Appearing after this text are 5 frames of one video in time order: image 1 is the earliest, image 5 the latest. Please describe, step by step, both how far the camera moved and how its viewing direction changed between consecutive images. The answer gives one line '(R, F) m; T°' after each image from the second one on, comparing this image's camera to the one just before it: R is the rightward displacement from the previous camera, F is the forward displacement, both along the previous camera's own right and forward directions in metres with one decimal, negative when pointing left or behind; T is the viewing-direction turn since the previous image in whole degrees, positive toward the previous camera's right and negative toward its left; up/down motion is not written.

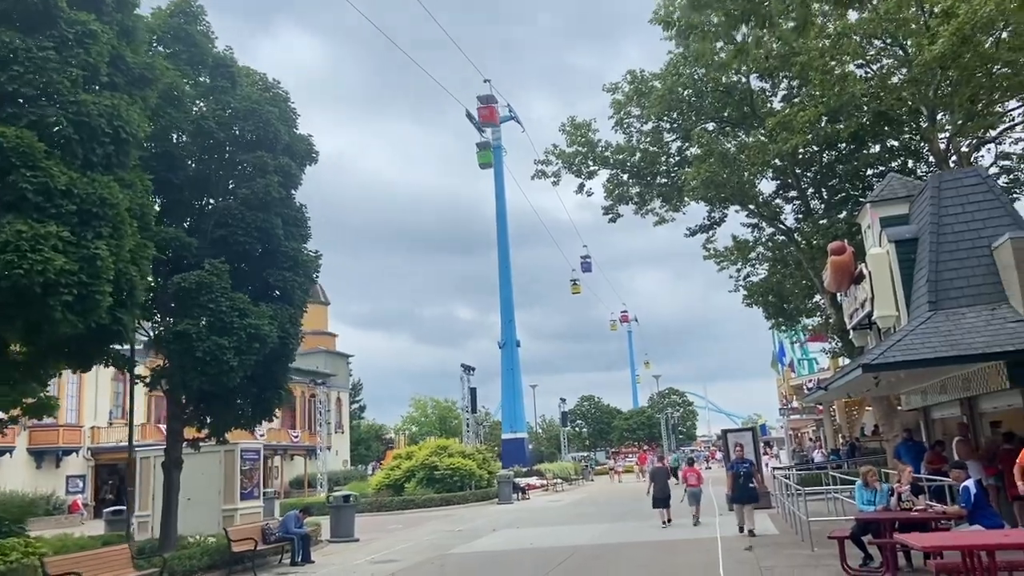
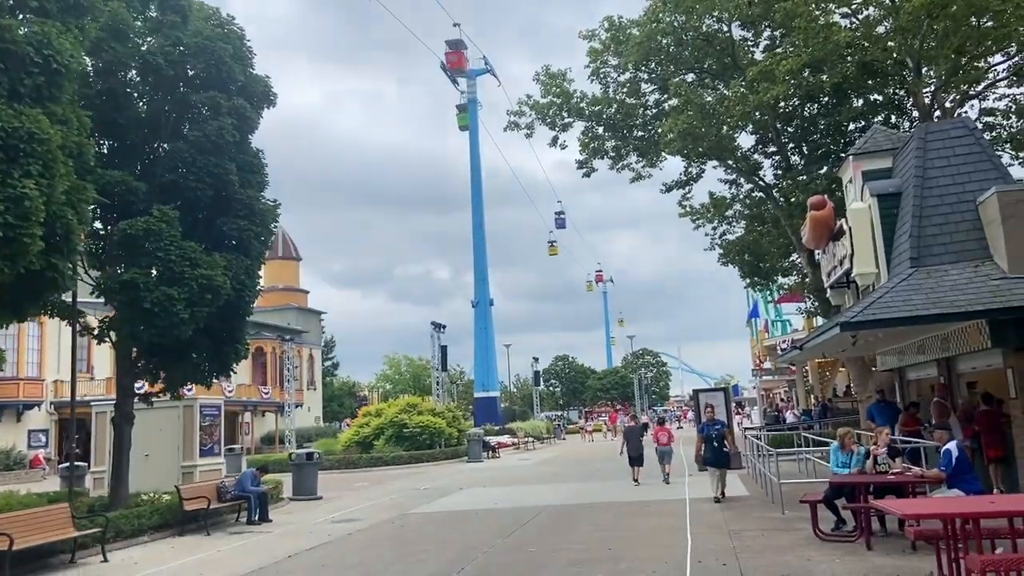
(+0.2, +0.6) m; +2°
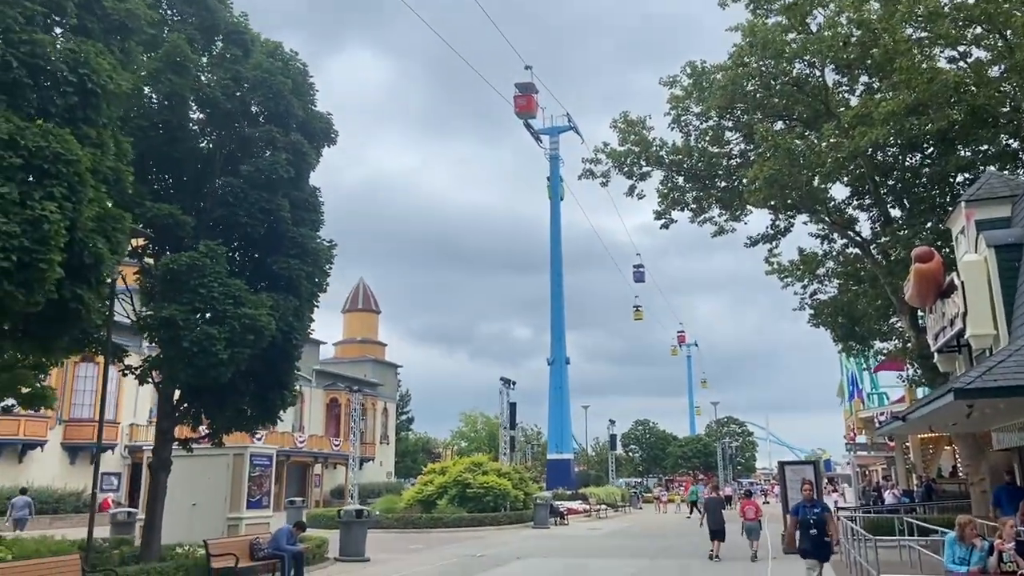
(+0.4, +1.2) m; -6°
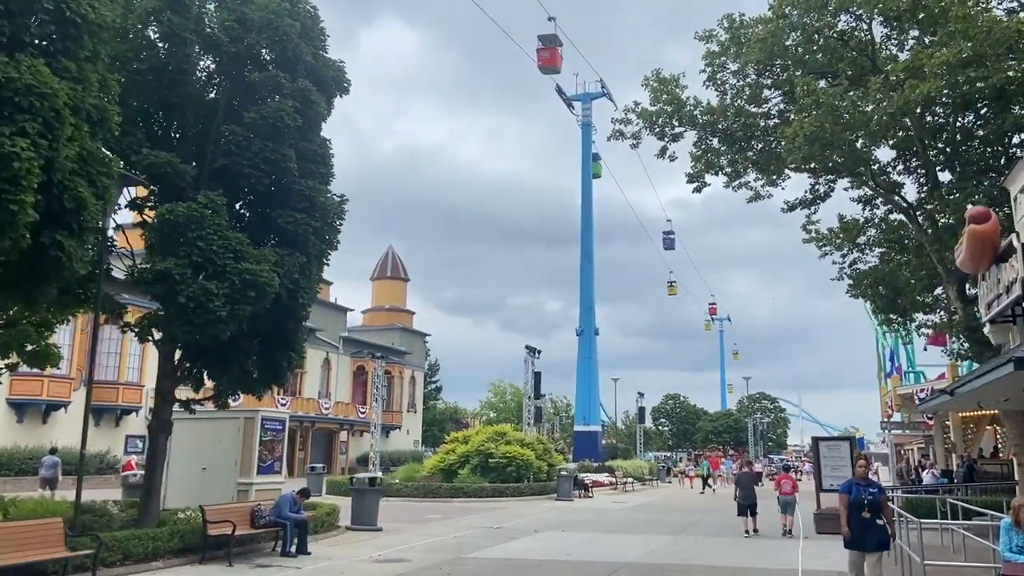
(+0.3, +0.9) m; -2°
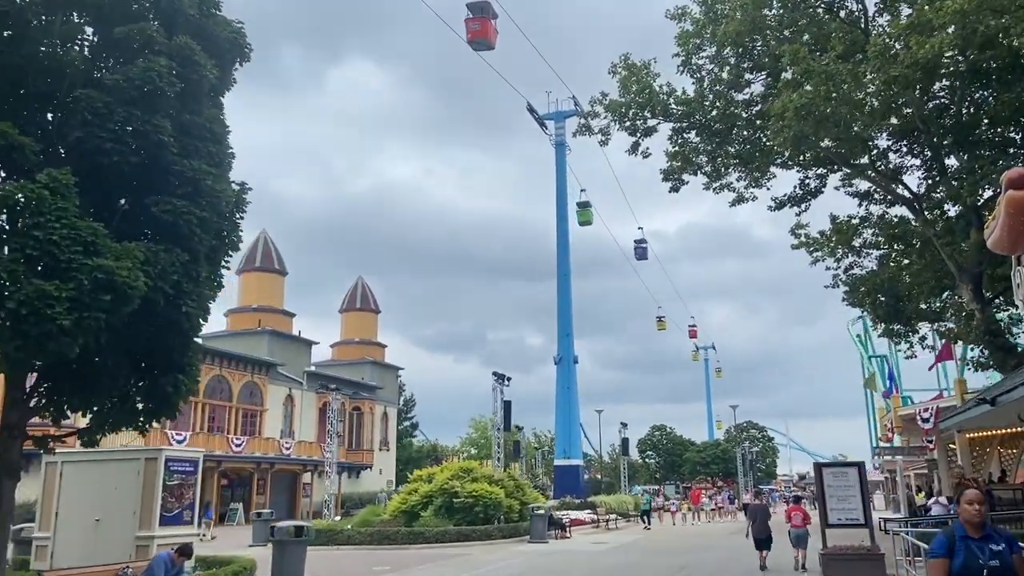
(+0.7, +2.5) m; +1°
